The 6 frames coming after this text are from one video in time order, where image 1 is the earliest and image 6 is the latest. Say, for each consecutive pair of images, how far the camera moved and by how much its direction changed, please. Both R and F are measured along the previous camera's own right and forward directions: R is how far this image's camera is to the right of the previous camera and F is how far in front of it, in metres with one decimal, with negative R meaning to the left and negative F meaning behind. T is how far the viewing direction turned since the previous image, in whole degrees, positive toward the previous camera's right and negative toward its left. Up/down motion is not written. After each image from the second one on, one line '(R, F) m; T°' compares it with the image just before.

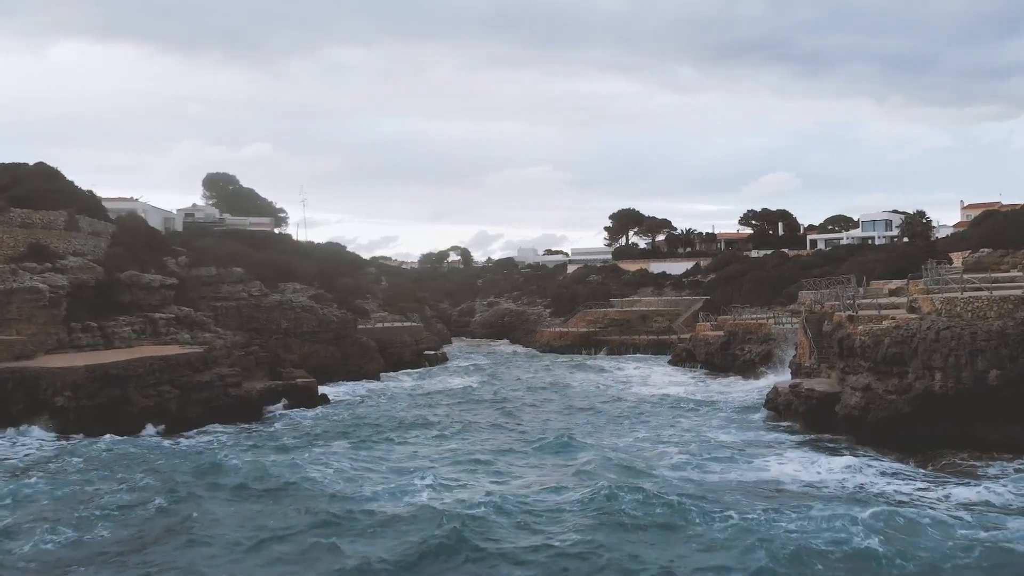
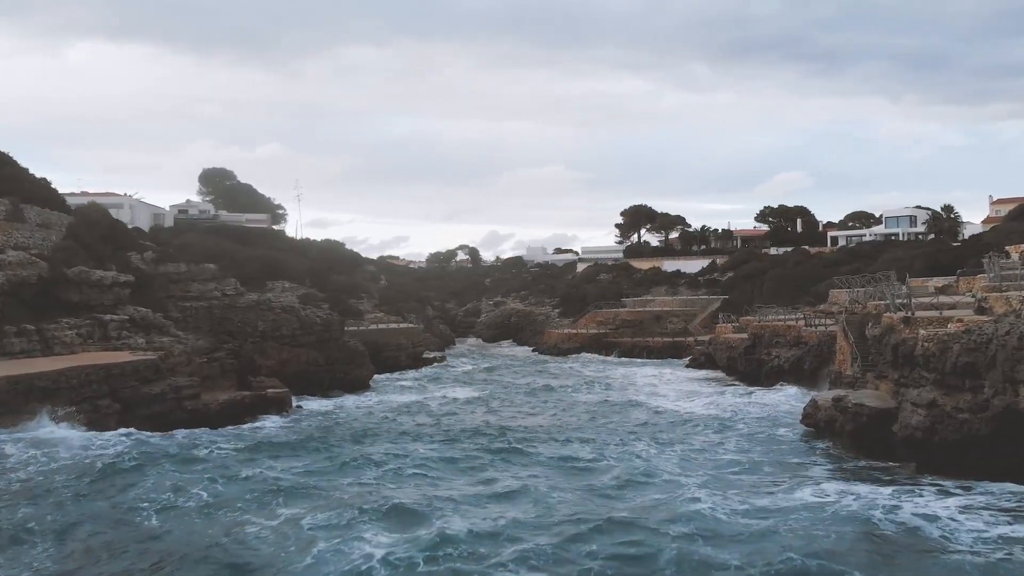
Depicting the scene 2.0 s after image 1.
(+0.3, +3.1) m; -1°
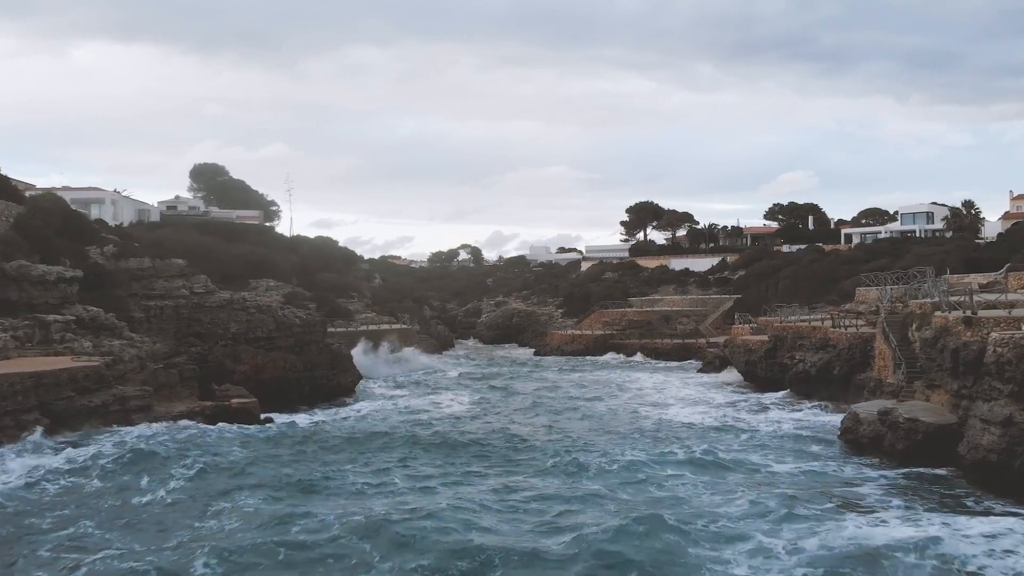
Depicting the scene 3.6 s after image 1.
(+0.1, +2.6) m; 0°
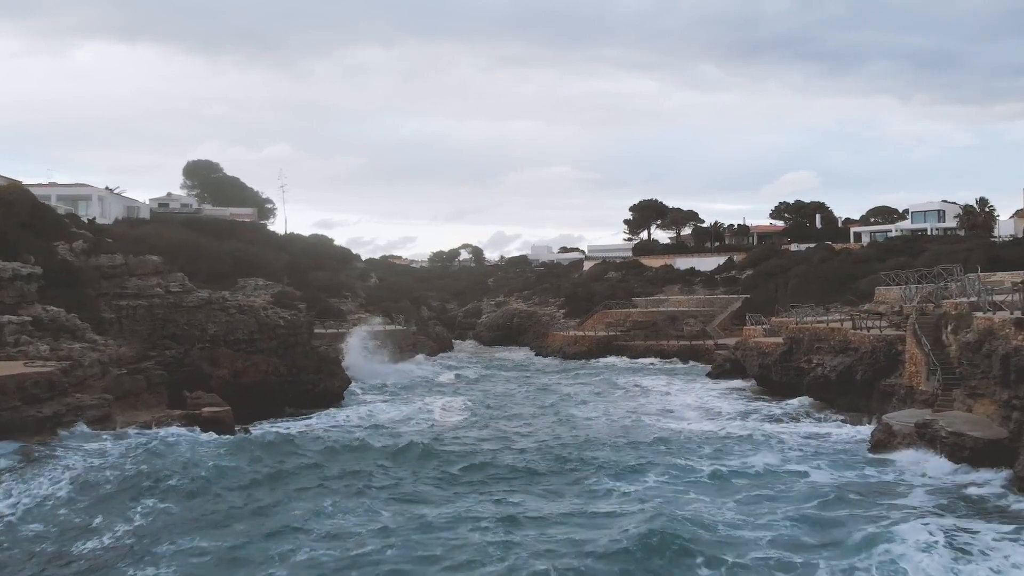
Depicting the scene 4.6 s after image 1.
(+0.1, +1.7) m; 0°
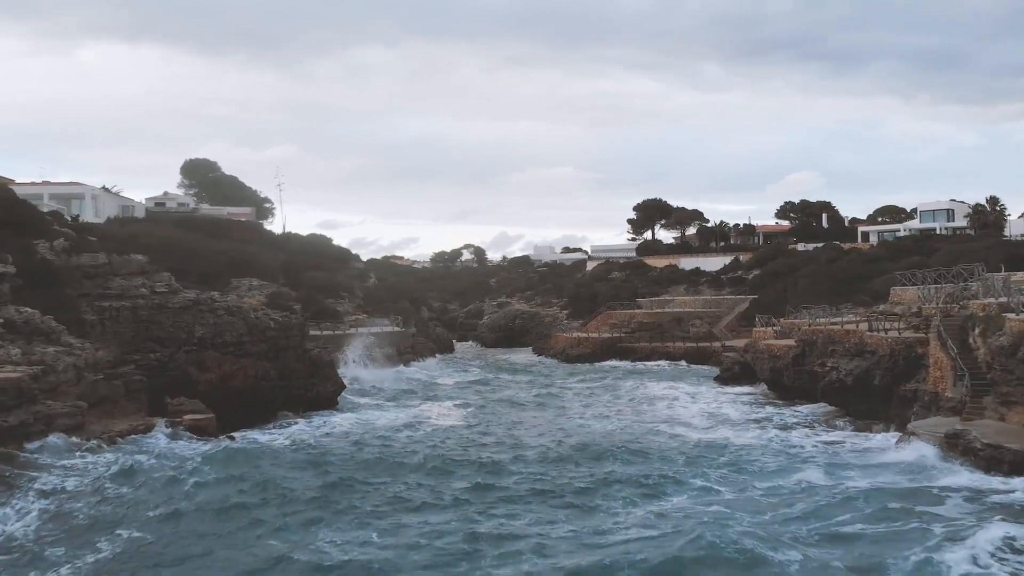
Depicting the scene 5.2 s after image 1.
(+0.1, +1.0) m; 0°
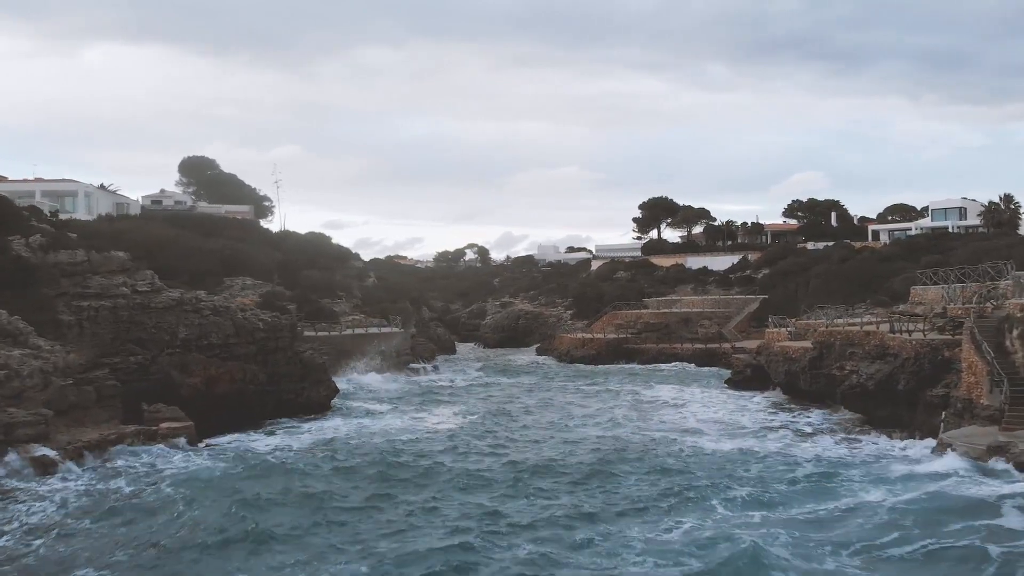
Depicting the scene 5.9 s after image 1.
(+0.1, +1.2) m; 0°
